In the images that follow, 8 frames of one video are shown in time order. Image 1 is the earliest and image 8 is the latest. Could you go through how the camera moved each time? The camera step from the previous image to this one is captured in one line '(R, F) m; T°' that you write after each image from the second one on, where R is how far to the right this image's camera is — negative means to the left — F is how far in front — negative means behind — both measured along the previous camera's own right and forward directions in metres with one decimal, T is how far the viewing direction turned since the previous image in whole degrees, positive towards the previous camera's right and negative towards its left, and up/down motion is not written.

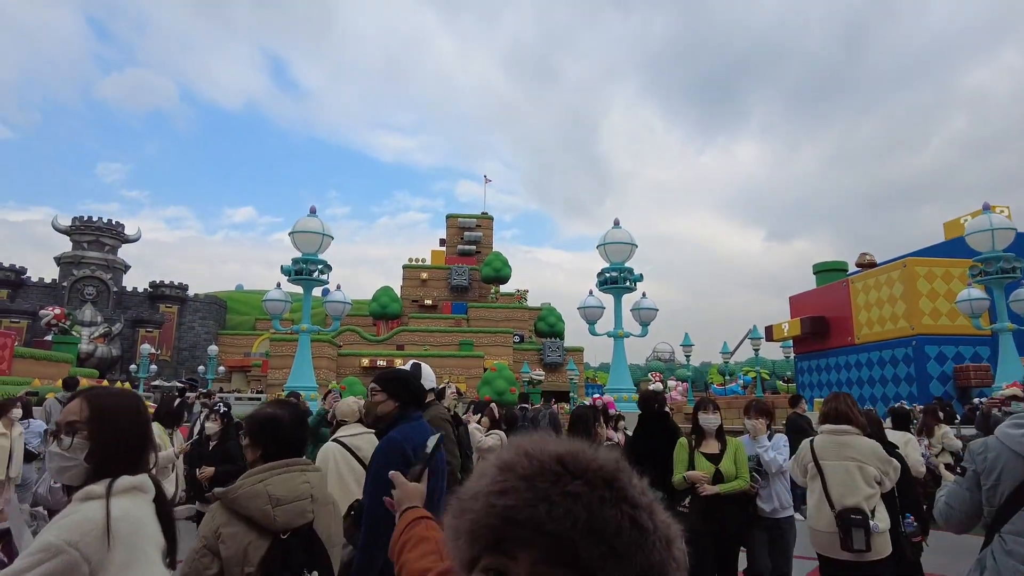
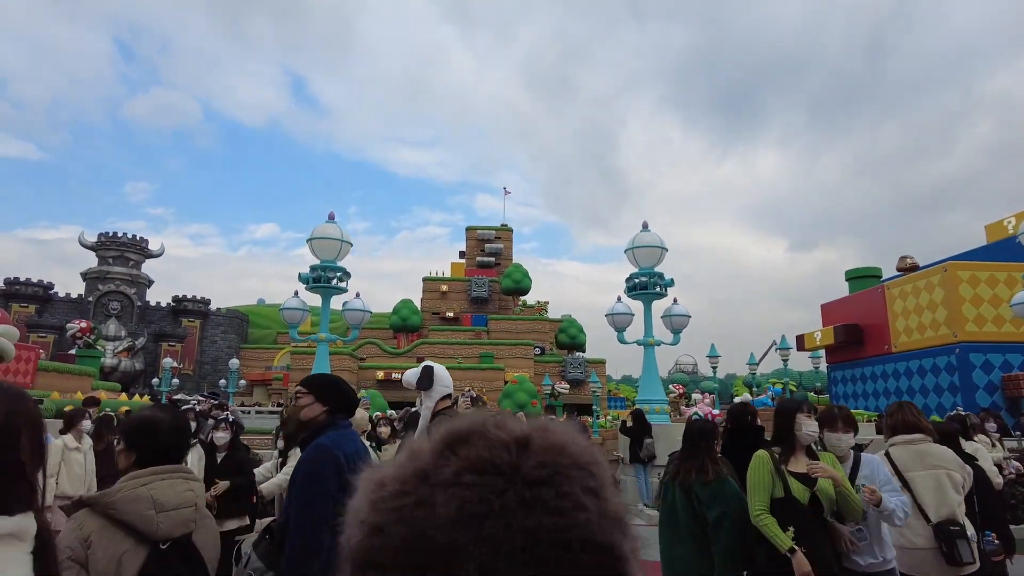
(-0.1, +0.5) m; -2°
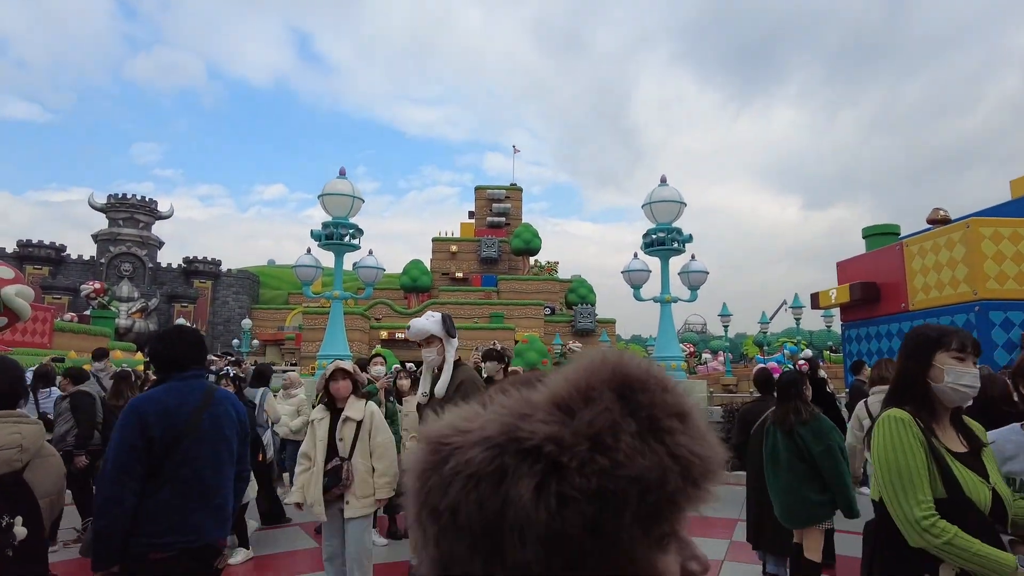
(-0.1, +0.2) m; -1°
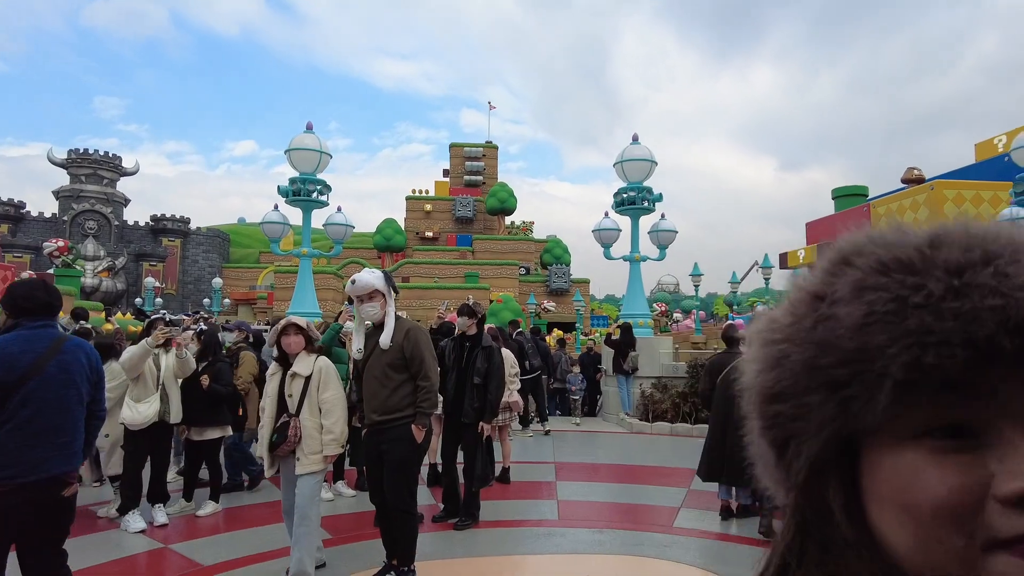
(+0.1, 0.0) m; +2°
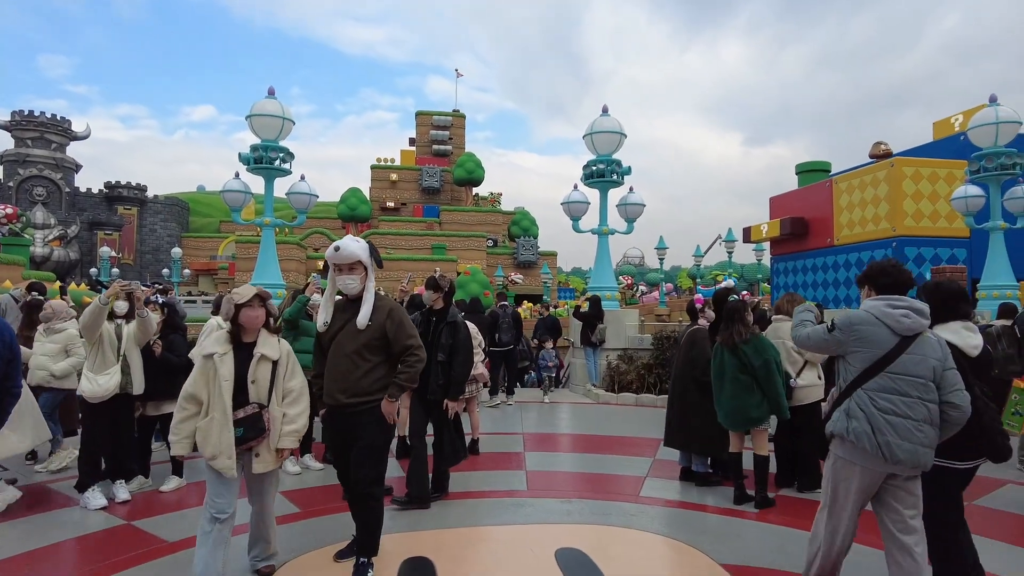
(0.0, 0.0) m; +3°
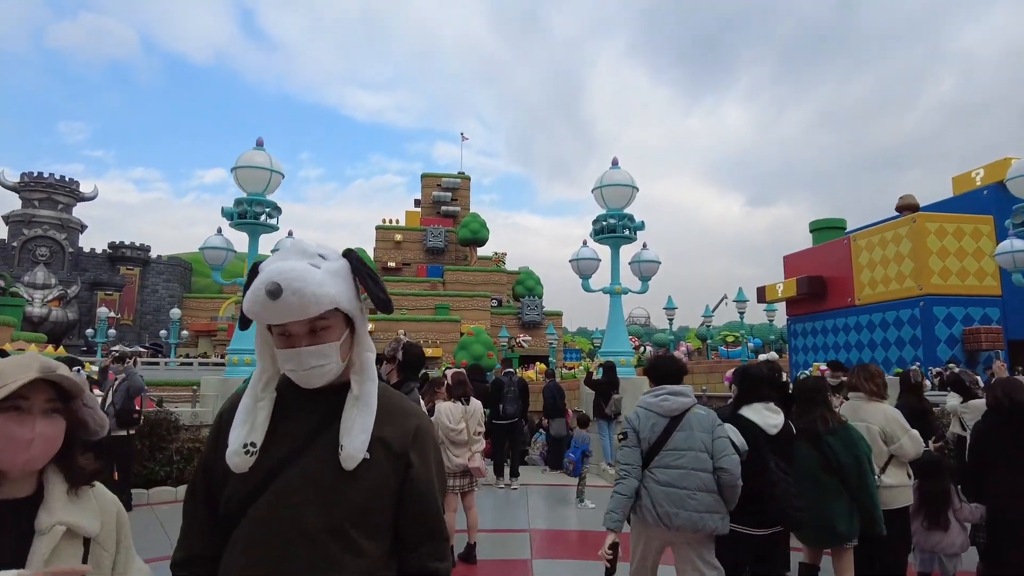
(0.0, +1.1) m; 0°
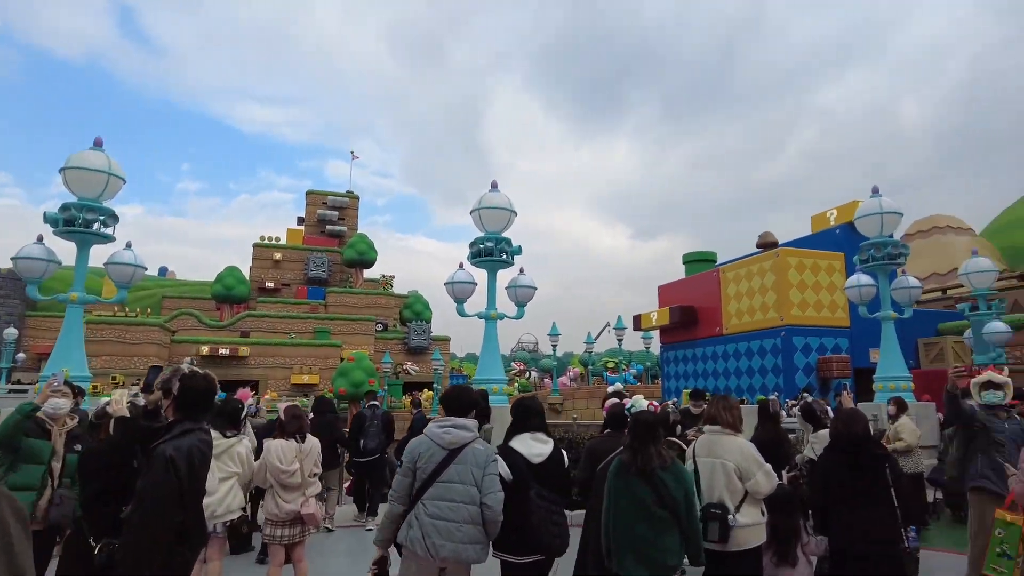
(+0.3, +0.4) m; +10°
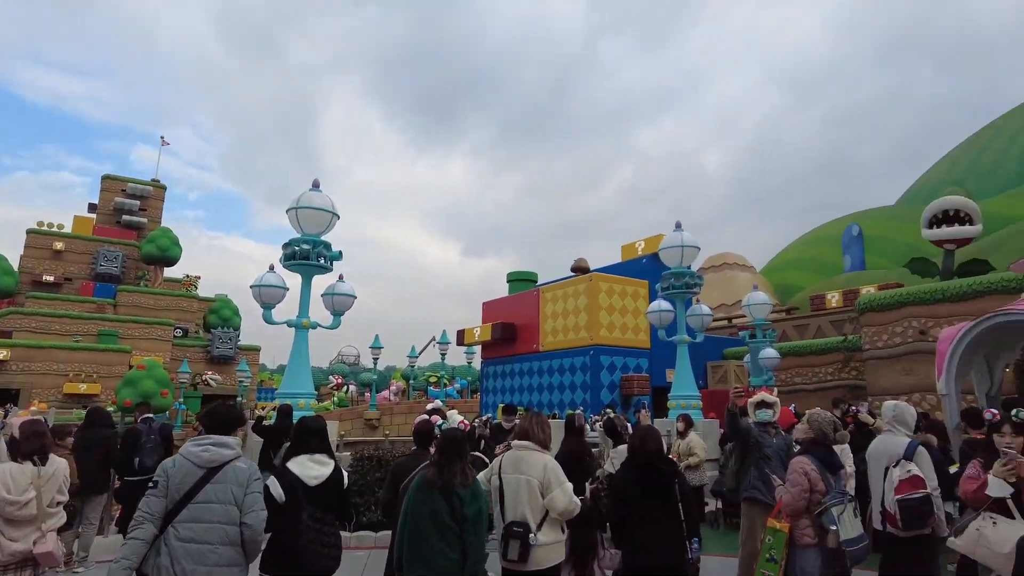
(+0.1, +0.2) m; +15°
